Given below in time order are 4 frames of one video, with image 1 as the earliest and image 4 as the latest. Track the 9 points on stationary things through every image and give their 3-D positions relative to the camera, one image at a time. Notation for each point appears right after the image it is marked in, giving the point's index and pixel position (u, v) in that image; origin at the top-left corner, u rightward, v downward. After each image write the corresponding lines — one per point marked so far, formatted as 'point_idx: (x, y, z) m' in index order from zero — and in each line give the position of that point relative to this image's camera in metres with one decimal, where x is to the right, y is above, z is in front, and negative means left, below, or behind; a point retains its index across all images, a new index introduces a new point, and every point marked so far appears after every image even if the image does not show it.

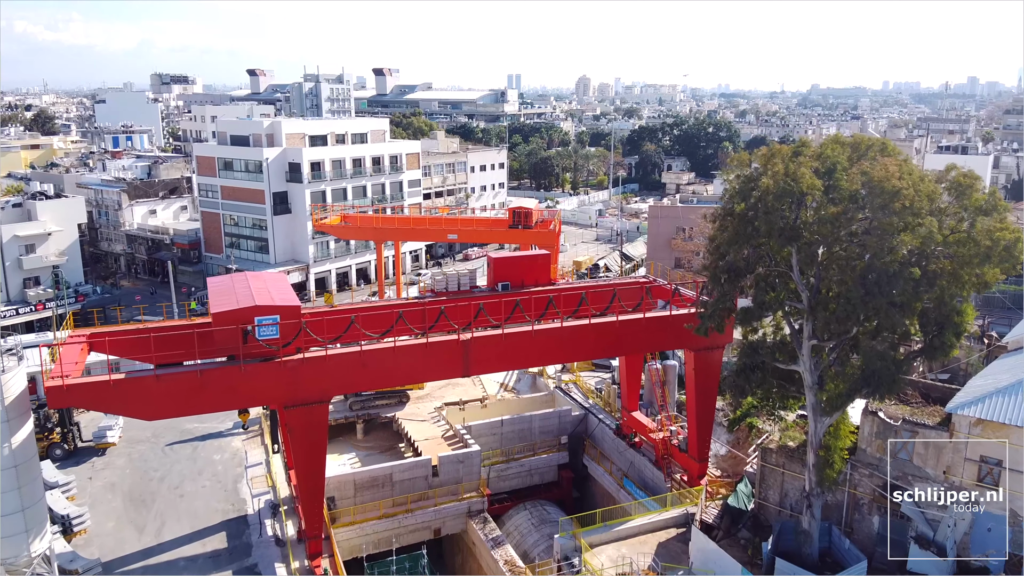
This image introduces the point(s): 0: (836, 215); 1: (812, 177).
0: (+5.8, +1.3, +12.3) m
1: (+5.4, +2.0, +12.2) m
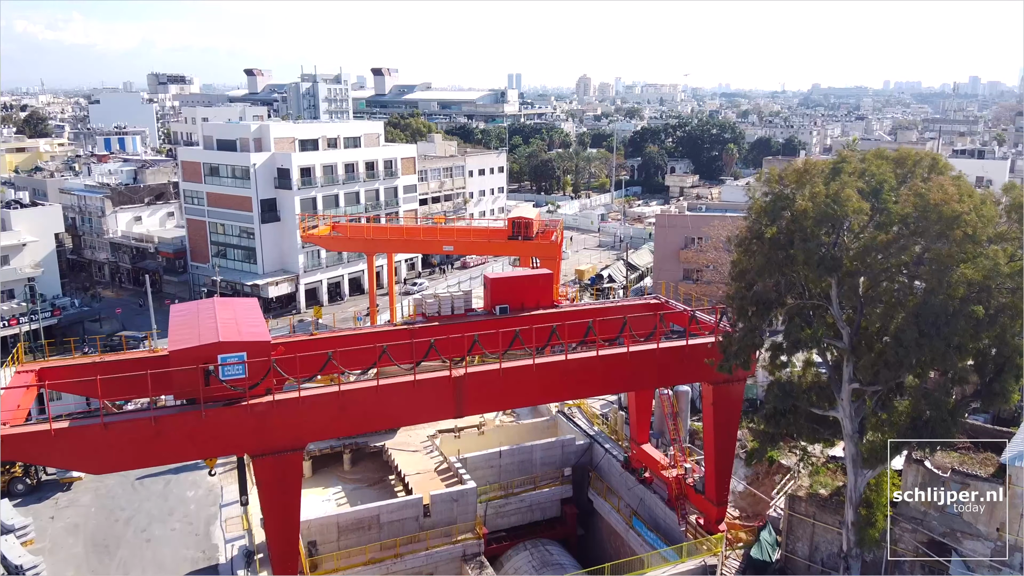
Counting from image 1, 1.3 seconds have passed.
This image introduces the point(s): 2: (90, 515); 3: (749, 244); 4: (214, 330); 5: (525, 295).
0: (+5.8, +0.7, +10.6) m
1: (+5.3, +1.4, +10.6) m
2: (-11.2, -6.0, +18.3) m
3: (+4.2, +0.8, +12.3) m
4: (-5.5, -0.8, +12.7) m
5: (+0.3, -0.1, +17.2) m
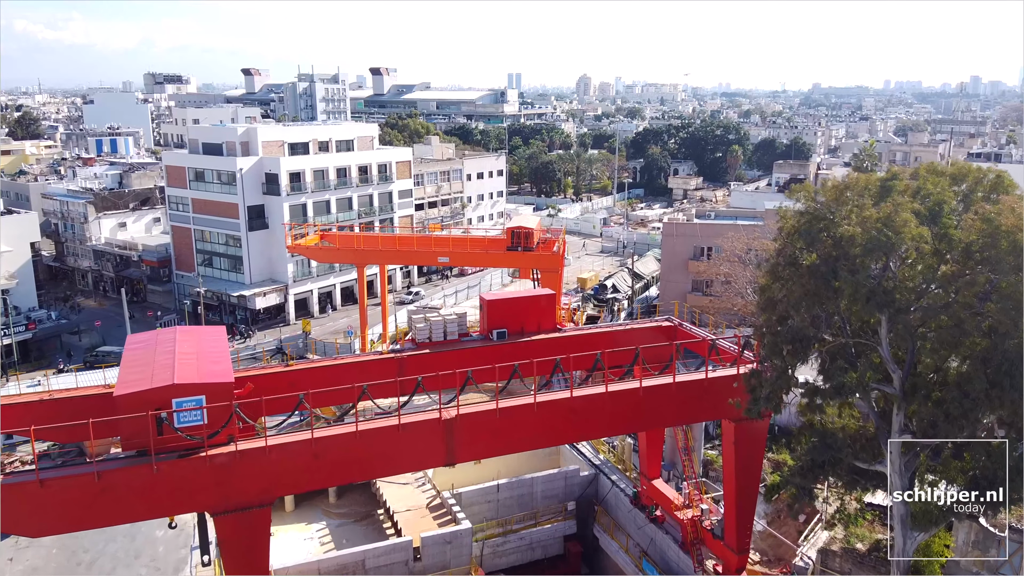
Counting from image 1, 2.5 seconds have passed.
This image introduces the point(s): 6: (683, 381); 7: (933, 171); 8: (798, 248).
0: (+5.7, +0.2, +9.1) m
1: (+5.3, +0.8, +9.0) m
2: (-11.2, -6.5, +16.7) m
3: (+4.2, +0.3, +10.7) m
4: (-5.5, -1.3, +11.1) m
5: (+0.3, -0.7, +15.6) m
6: (+3.3, -1.8, +13.2) m
7: (+6.2, +1.7, +10.2) m
8: (+4.4, +0.6, +10.5) m
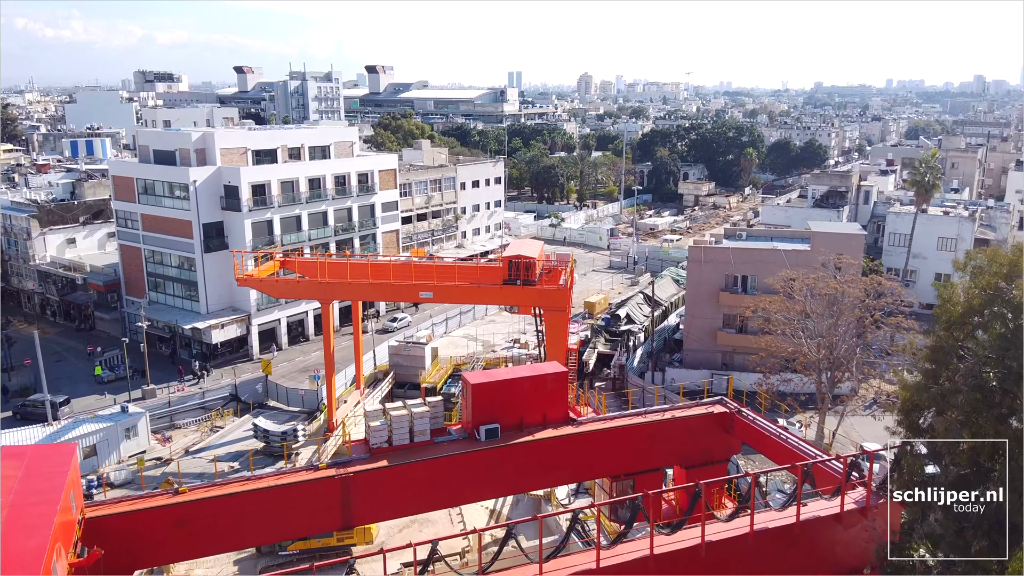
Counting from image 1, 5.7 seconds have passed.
0: (+5.7, -1.1, +4.6) m
1: (+5.2, -0.5, +4.6) m
2: (-11.3, -7.8, +12.3) m
3: (+4.1, -1.0, +6.3) m
4: (-5.6, -2.6, +6.7) m
5: (+0.2, -1.9, +11.2) m
6: (+3.2, -3.1, +8.7) m
7: (+6.2, +0.4, +5.7) m
8: (+4.3, -0.7, +6.1) m
